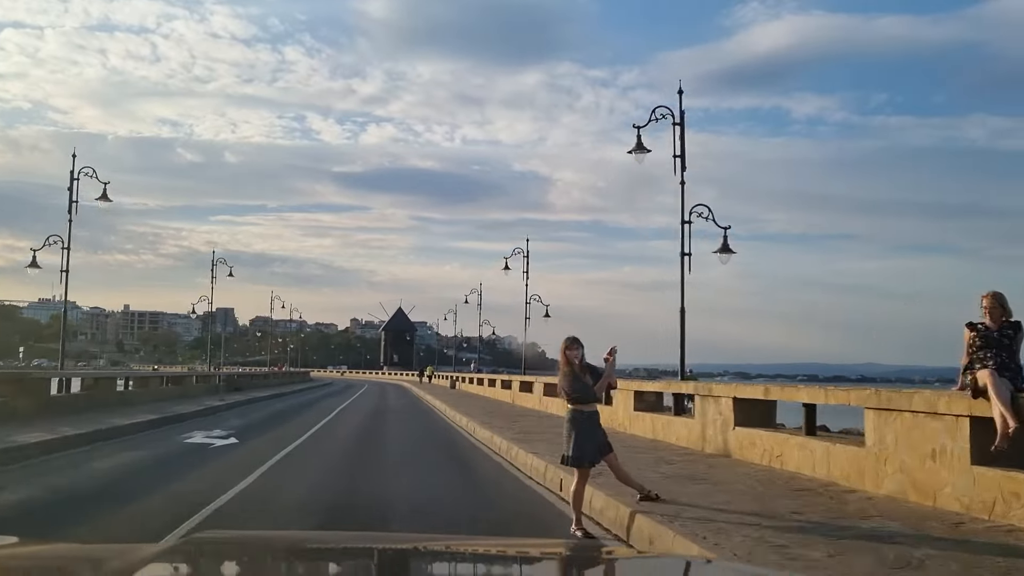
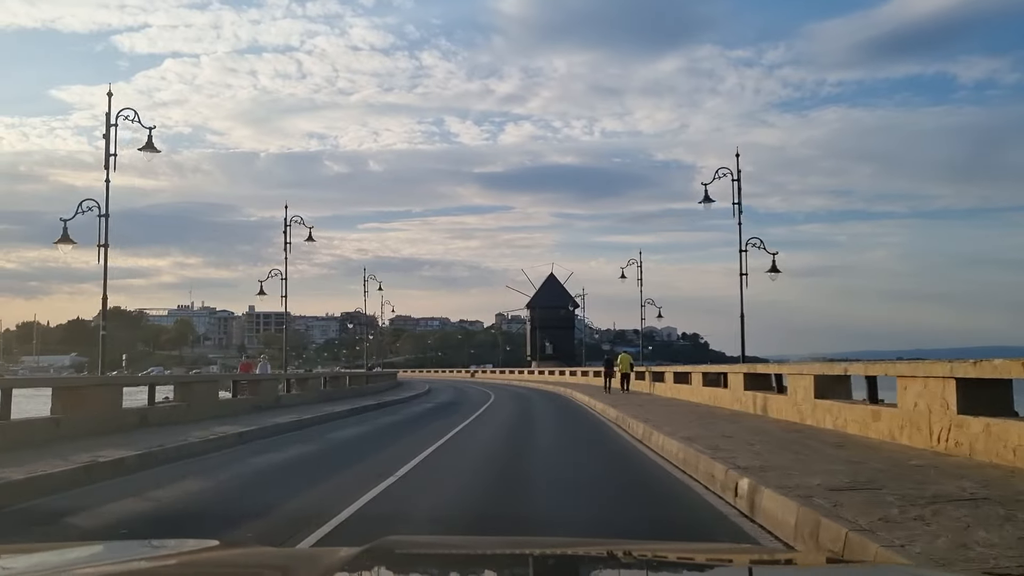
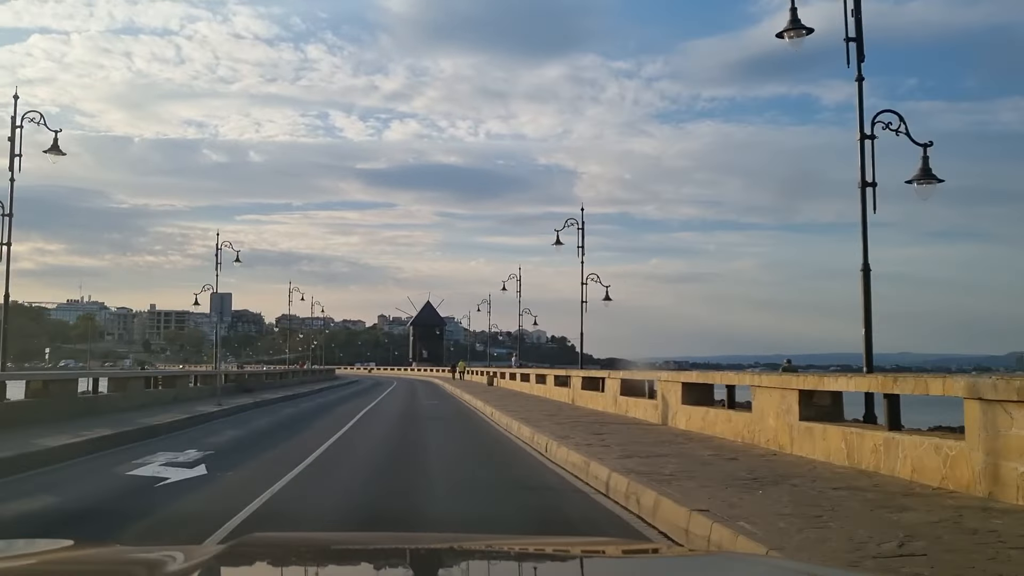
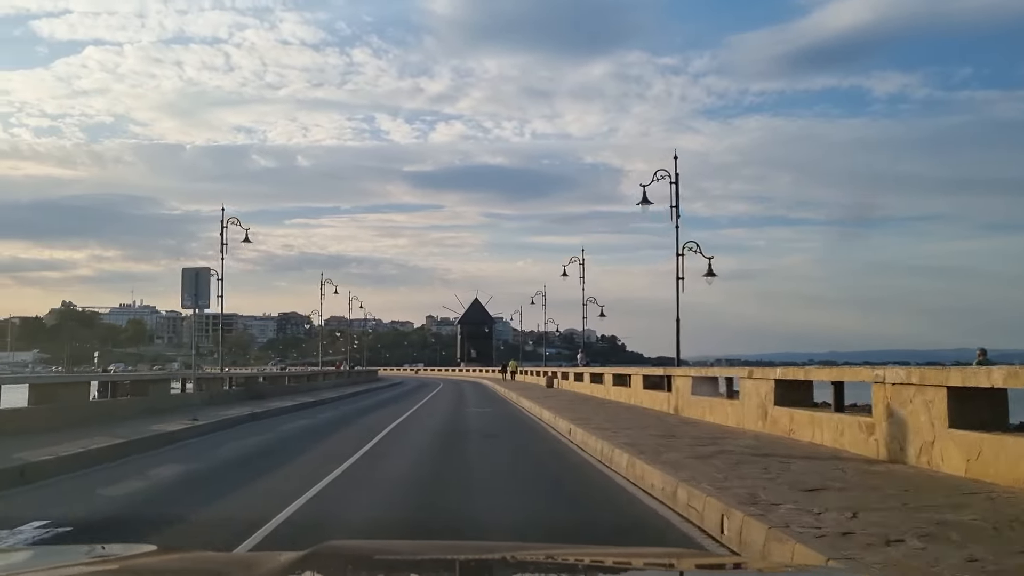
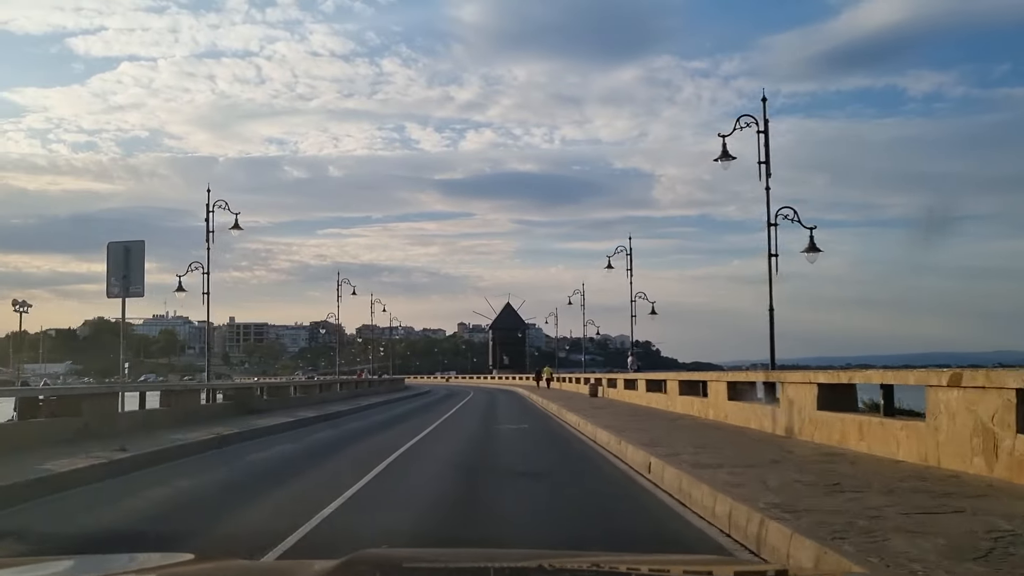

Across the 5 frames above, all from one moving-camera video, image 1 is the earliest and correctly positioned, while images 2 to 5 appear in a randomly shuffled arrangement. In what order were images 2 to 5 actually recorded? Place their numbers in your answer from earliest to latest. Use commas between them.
3, 4, 5, 2
